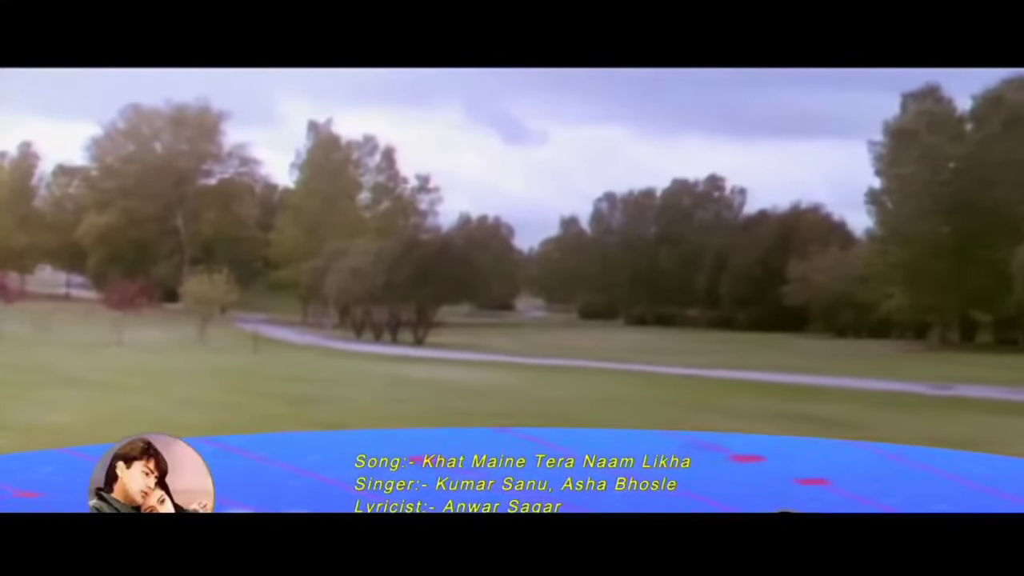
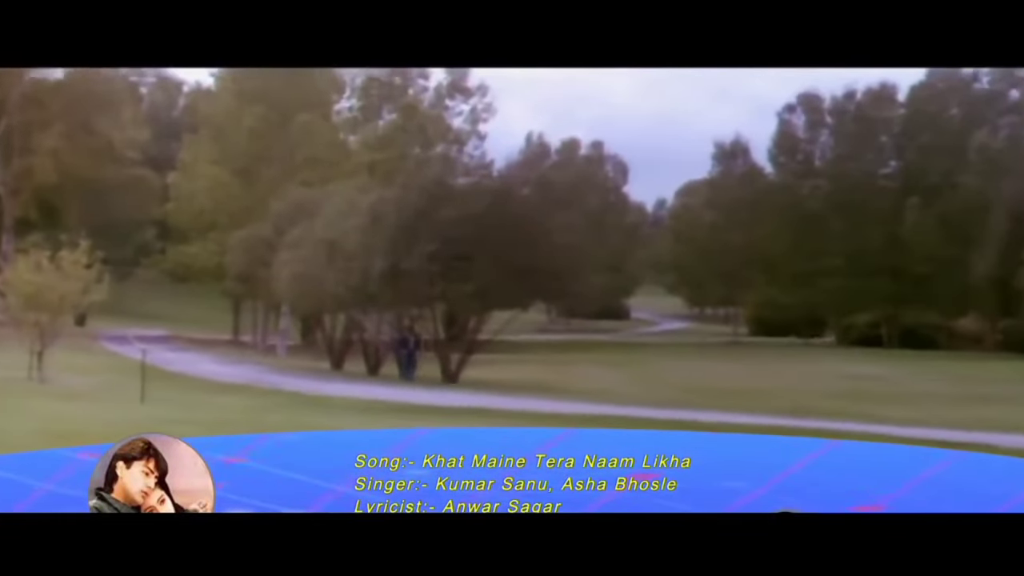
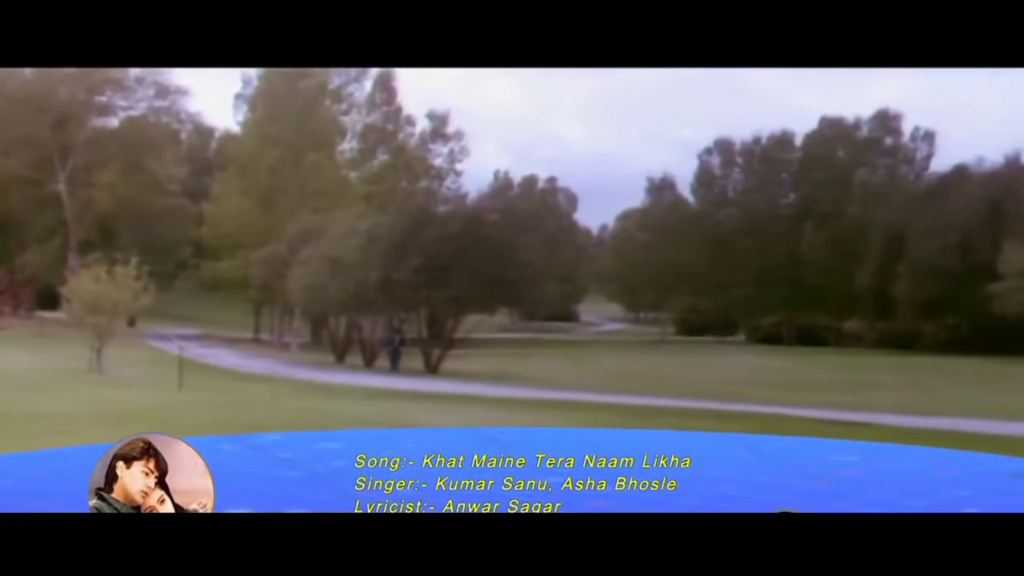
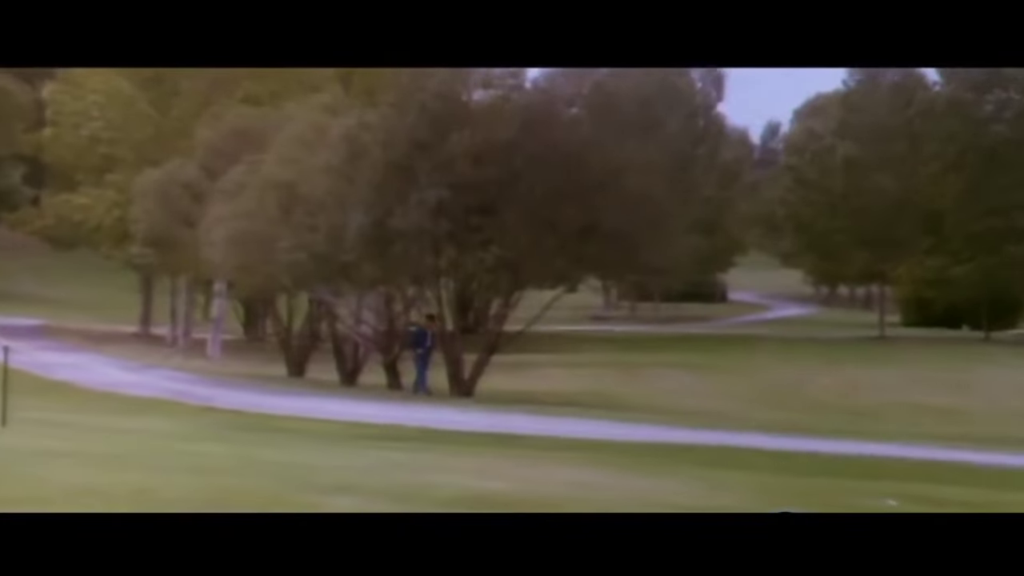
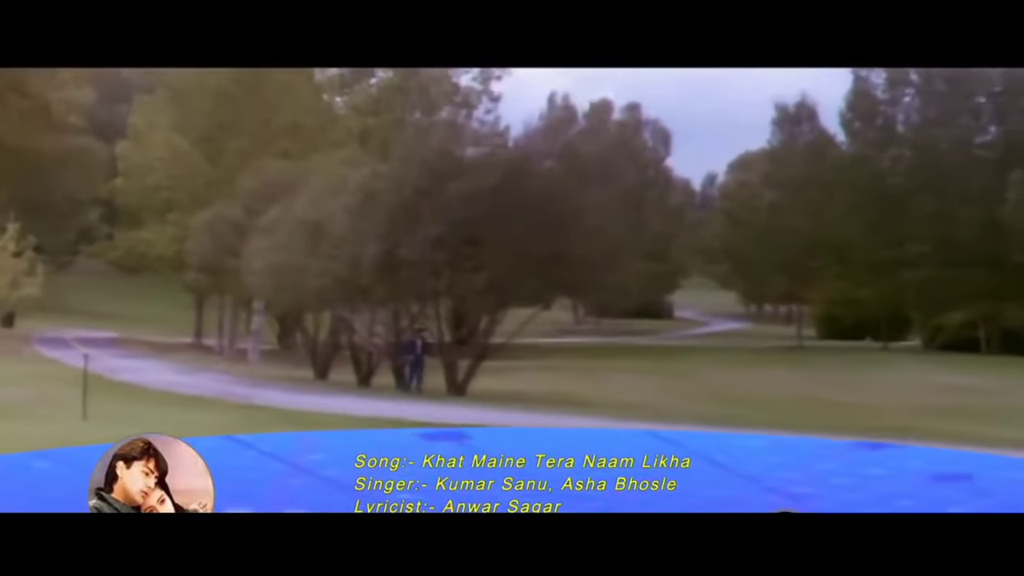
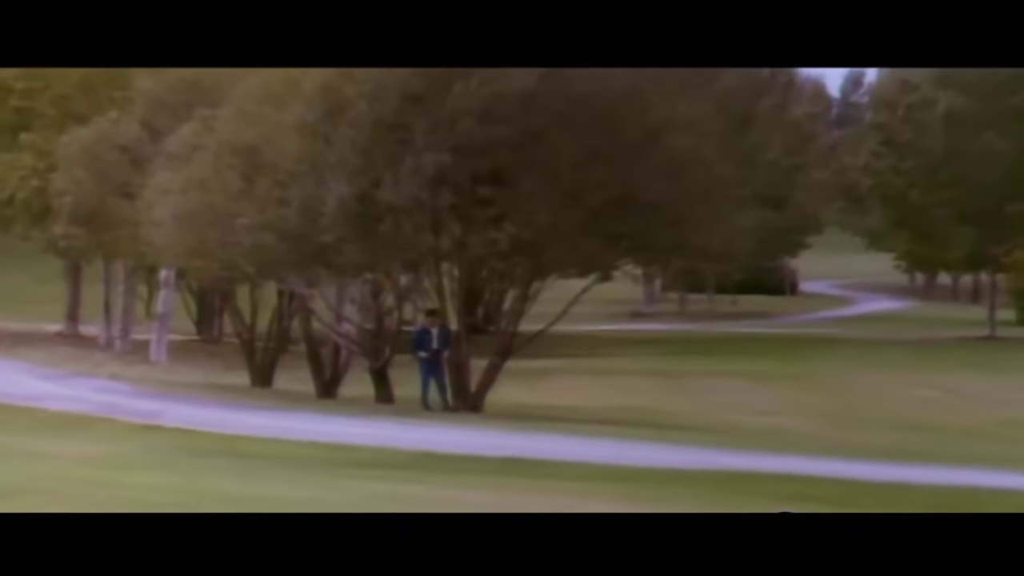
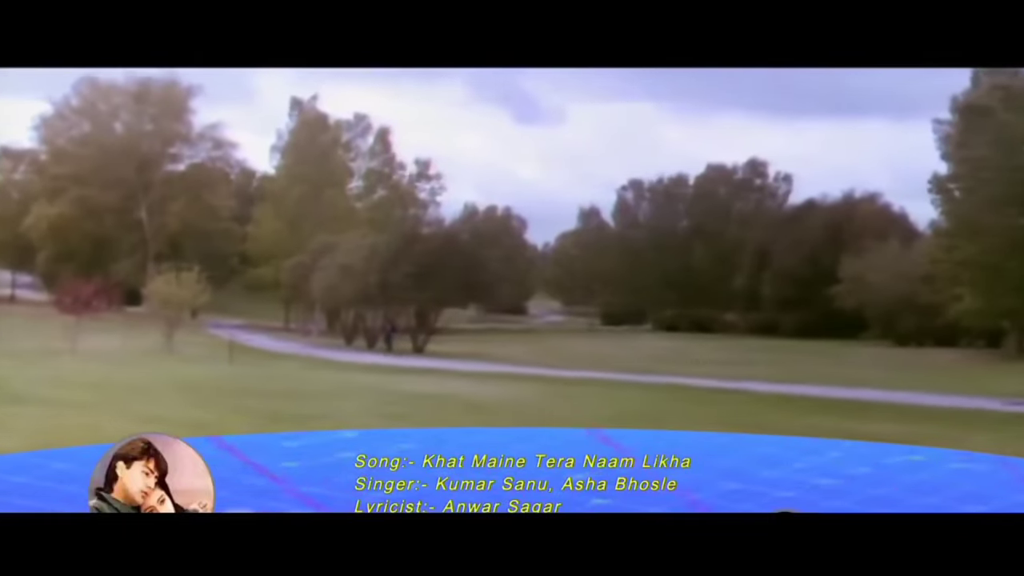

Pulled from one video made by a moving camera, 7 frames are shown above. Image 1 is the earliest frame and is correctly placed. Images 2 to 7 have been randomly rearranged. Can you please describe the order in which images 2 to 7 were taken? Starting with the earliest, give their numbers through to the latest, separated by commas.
7, 3, 2, 5, 4, 6
